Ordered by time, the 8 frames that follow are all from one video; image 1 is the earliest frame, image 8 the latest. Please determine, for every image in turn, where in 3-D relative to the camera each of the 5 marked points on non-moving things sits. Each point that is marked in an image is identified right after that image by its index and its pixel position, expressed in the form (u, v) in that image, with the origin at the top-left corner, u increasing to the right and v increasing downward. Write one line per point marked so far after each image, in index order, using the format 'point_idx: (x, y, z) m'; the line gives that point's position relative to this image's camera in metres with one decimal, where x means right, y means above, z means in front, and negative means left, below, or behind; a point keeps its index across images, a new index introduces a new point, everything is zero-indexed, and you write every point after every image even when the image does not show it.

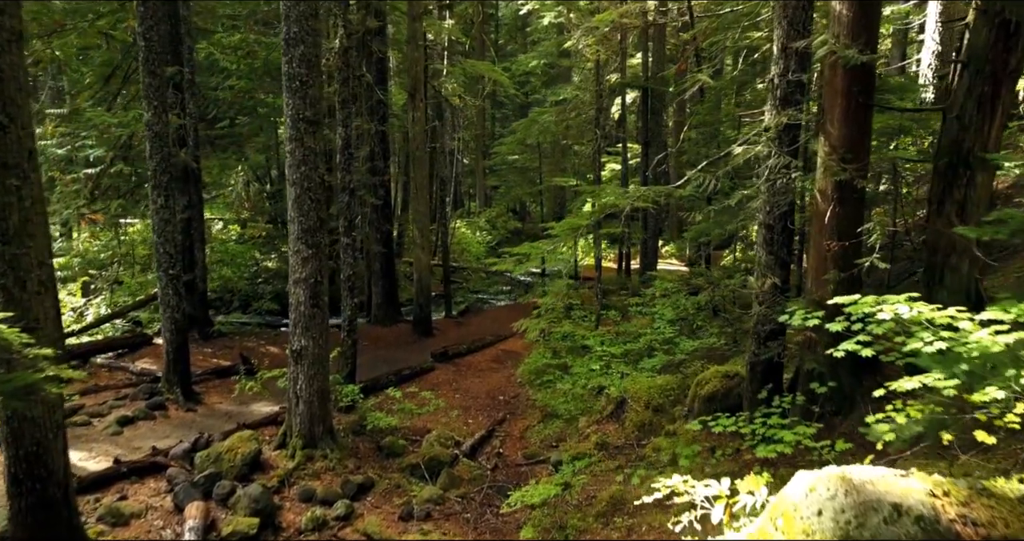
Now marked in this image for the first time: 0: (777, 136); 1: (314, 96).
0: (+2.9, +1.5, +6.4) m
1: (-2.7, +2.3, +7.9) m
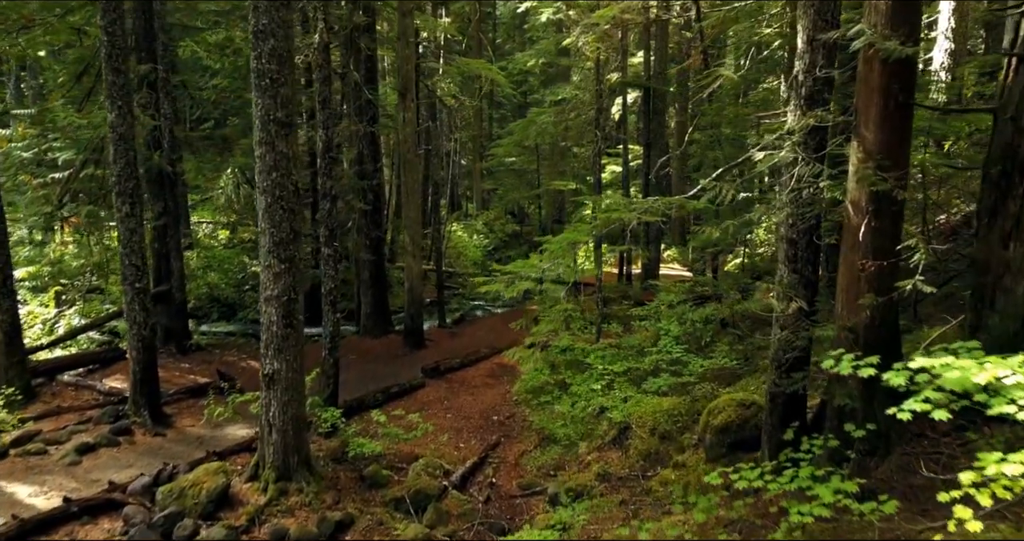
0: (+2.8, +1.2, +5.7) m
1: (-2.8, +2.1, +7.2) m
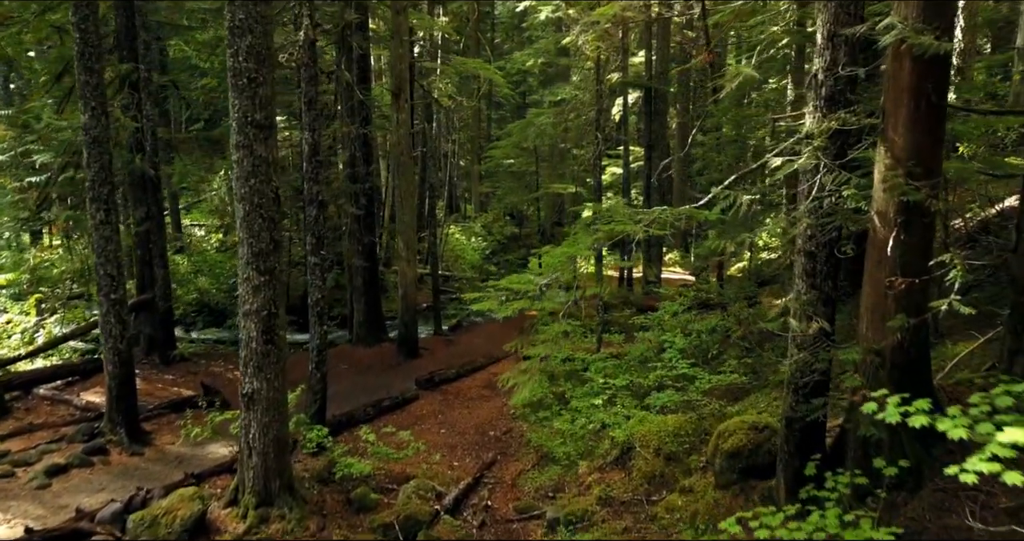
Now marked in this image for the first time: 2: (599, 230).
0: (+2.7, +1.1, +5.2) m
1: (-2.8, +2.0, +6.7) m
2: (+1.1, +0.5, +7.7) m
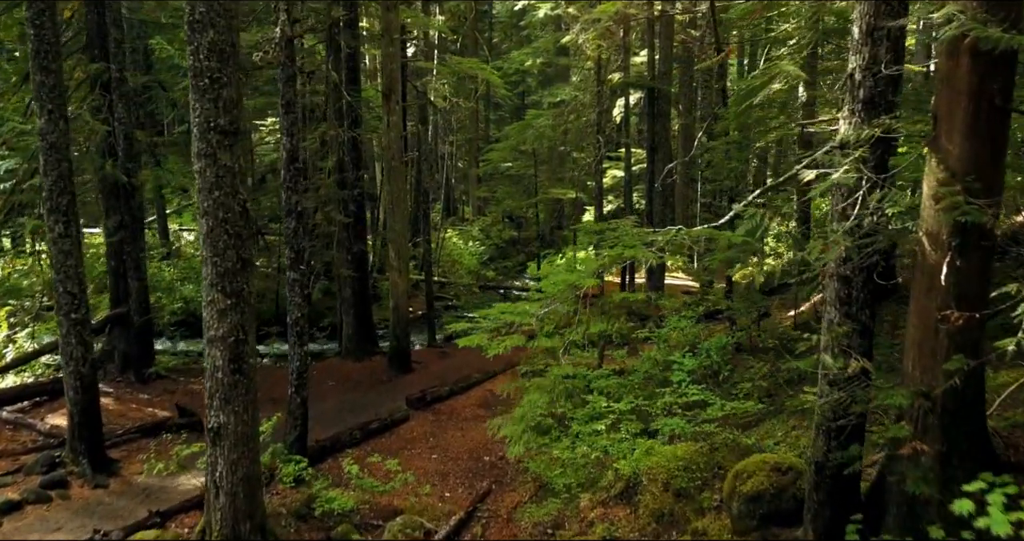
0: (+2.7, +0.9, +4.5) m
1: (-2.9, +1.8, +6.0) m
2: (+1.1, +0.3, +7.1) m
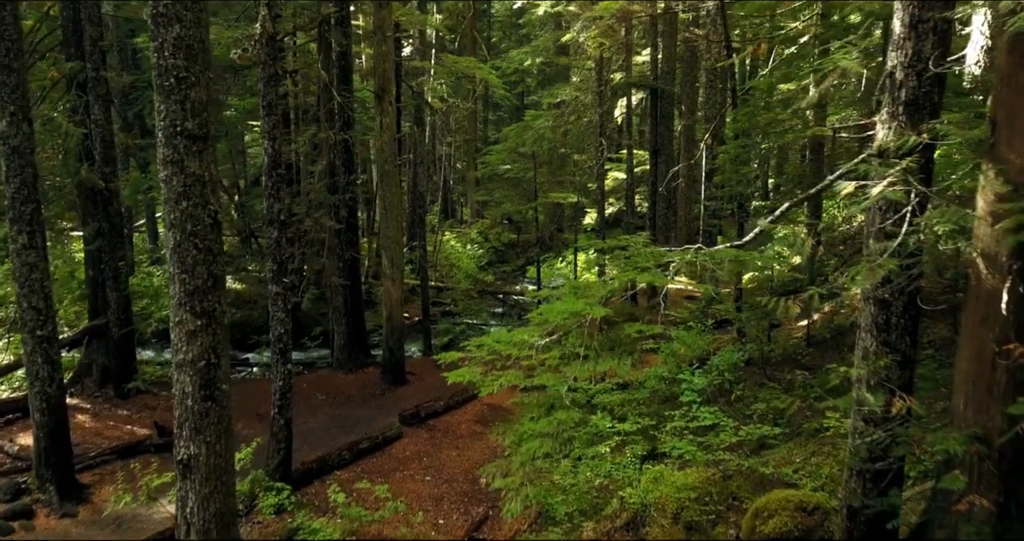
0: (+2.7, +0.7, +4.0) m
1: (-2.9, +1.6, +5.5) m
2: (+1.1, +0.1, +6.5) m
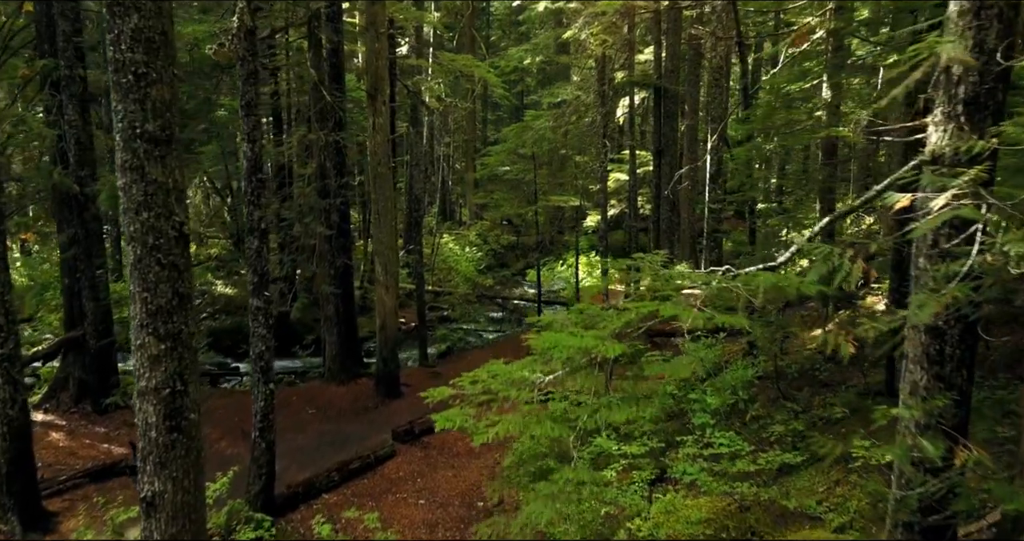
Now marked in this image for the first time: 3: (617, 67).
0: (+2.7, +0.6, +3.4) m
1: (-2.9, +1.4, +4.9) m
2: (+1.0, 0.0, +6.0) m
3: (+3.1, +6.0, +17.3) m
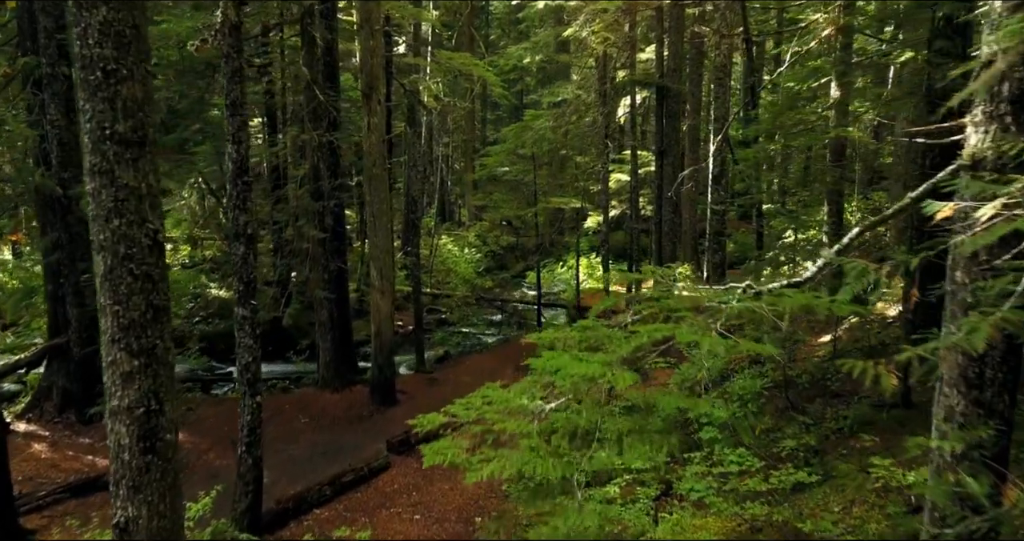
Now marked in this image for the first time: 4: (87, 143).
0: (+2.6, +0.5, +3.1) m
1: (-2.9, +1.3, +4.6) m
2: (+1.0, -0.1, +5.6) m
3: (+3.1, +5.9, +16.9) m
4: (-3.3, +1.0, +4.5) m
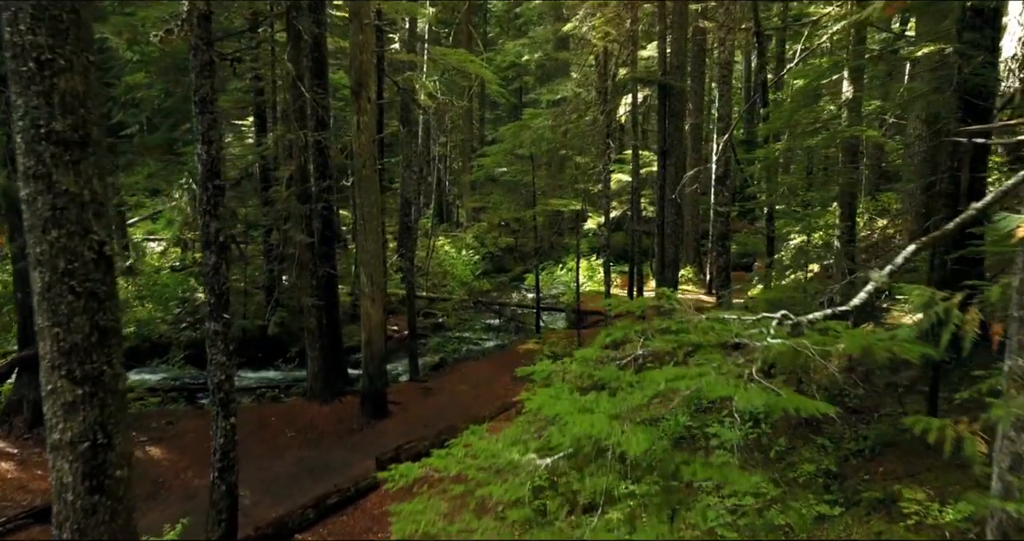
0: (+2.6, +0.4, +2.5) m
1: (-3.0, +1.2, +4.0) m
2: (+1.0, -0.2, +5.1) m
3: (+3.0, +5.8, +16.4) m
4: (-3.3, +0.9, +4.0) m
